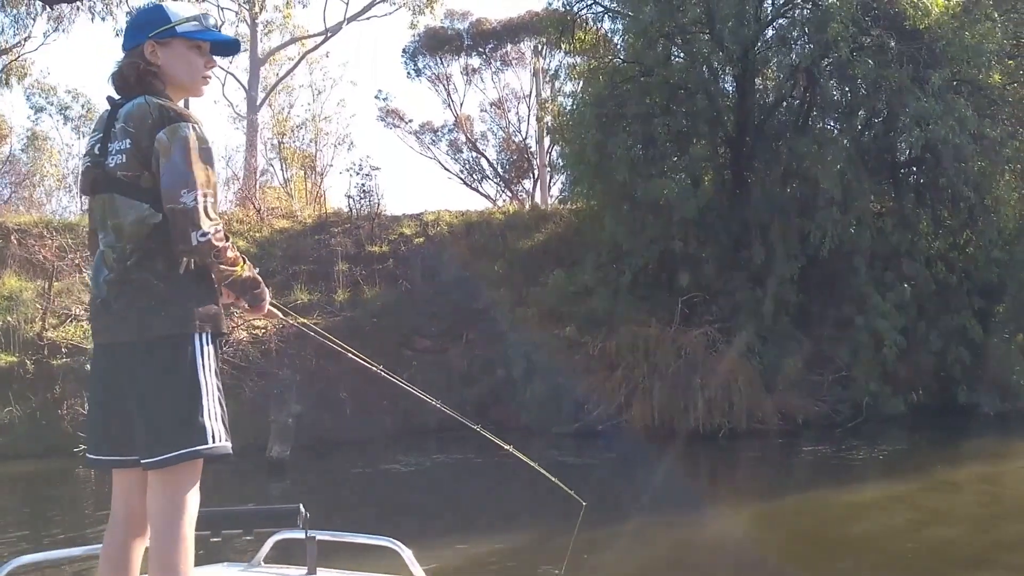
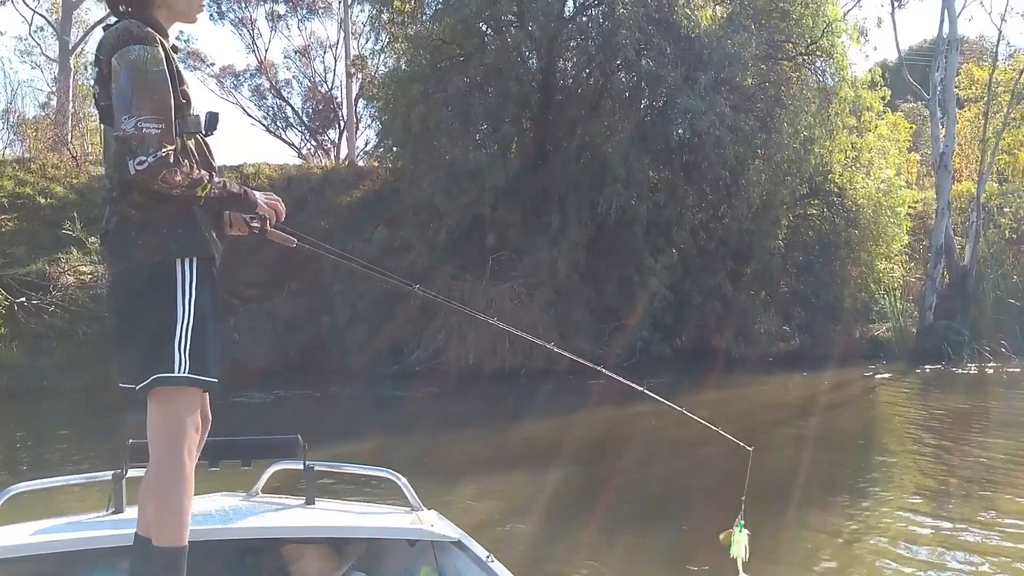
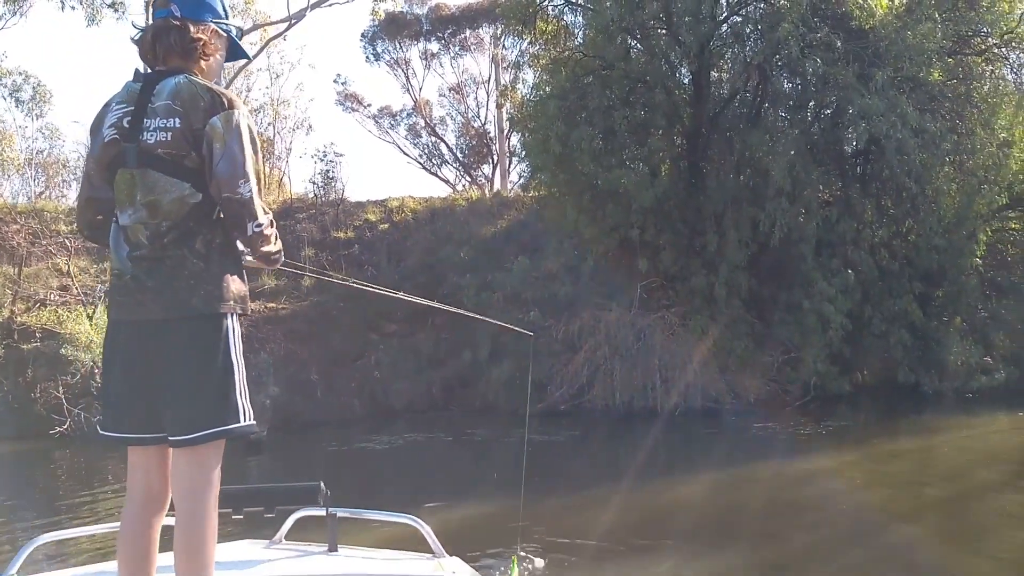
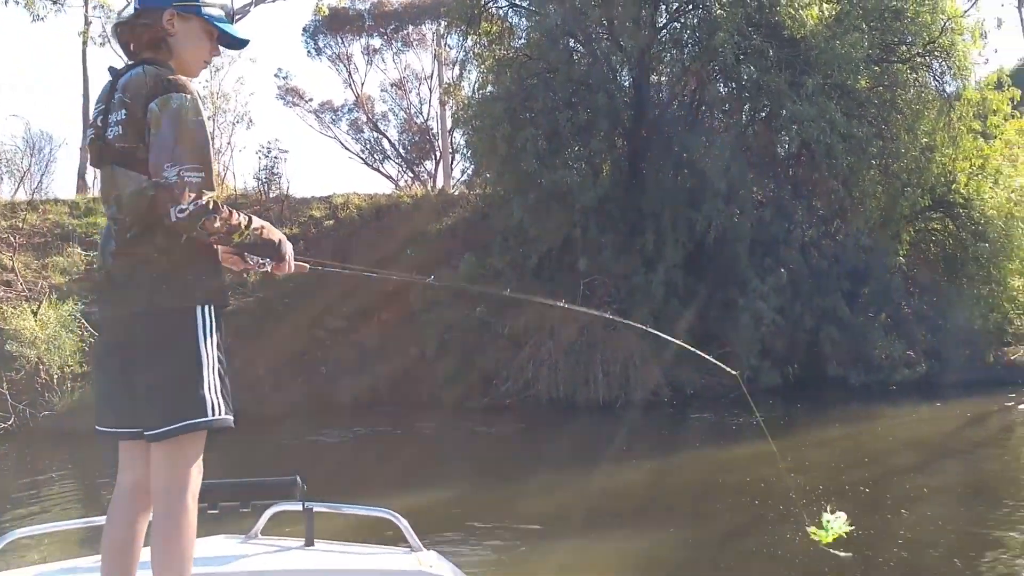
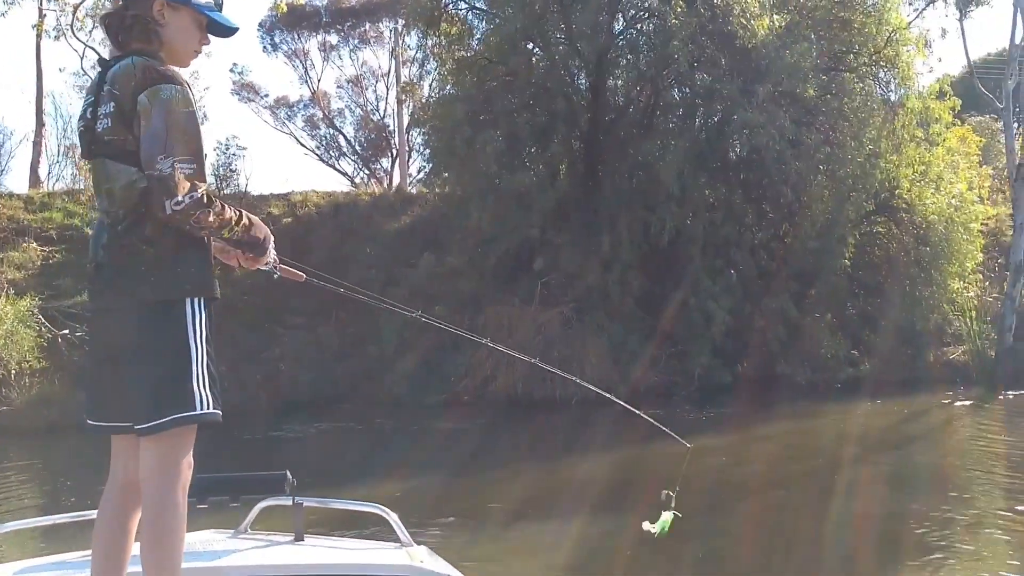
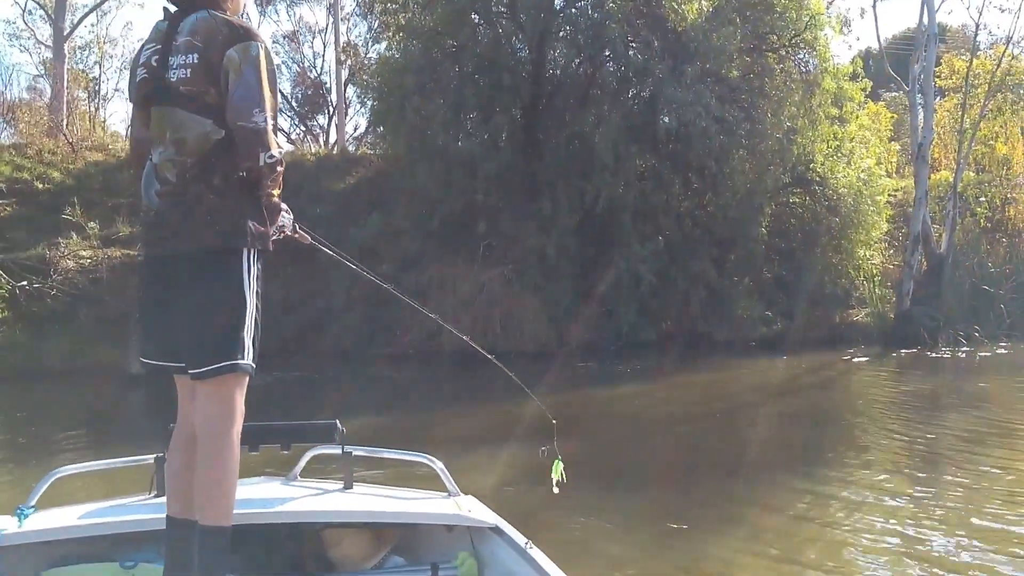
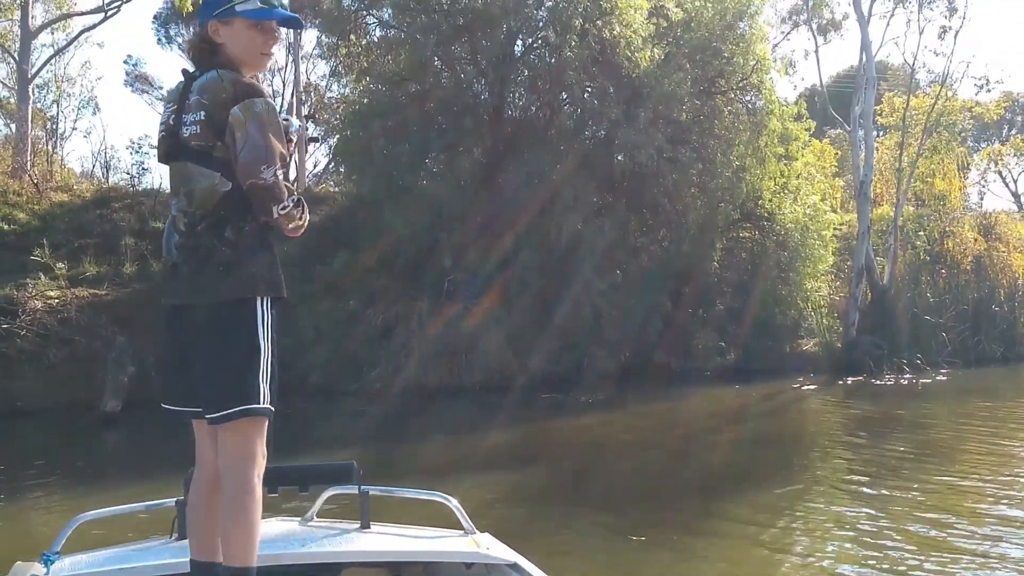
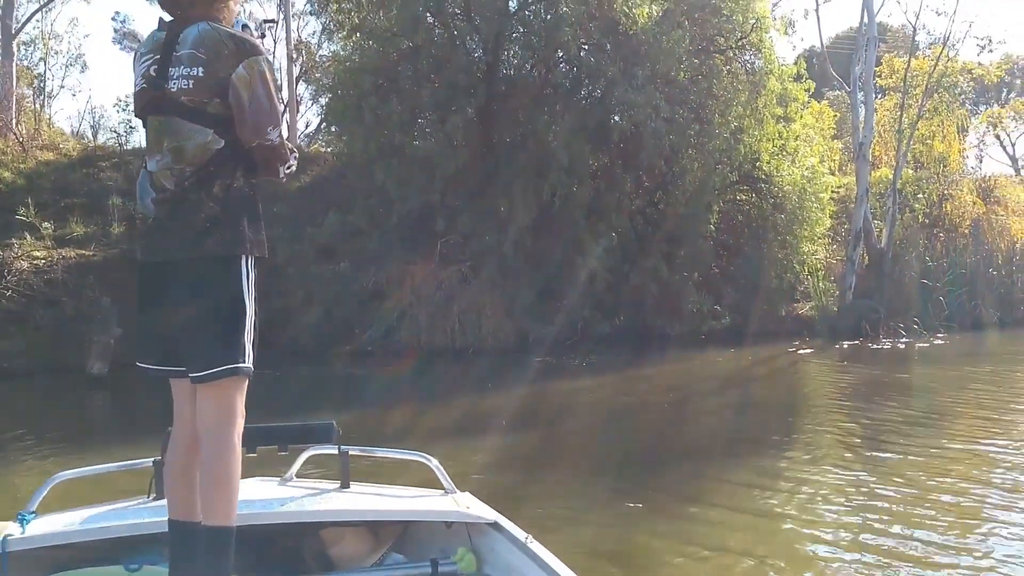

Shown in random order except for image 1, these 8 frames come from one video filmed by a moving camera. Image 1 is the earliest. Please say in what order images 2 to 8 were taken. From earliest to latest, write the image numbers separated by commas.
3, 4, 5, 2, 6, 8, 7
